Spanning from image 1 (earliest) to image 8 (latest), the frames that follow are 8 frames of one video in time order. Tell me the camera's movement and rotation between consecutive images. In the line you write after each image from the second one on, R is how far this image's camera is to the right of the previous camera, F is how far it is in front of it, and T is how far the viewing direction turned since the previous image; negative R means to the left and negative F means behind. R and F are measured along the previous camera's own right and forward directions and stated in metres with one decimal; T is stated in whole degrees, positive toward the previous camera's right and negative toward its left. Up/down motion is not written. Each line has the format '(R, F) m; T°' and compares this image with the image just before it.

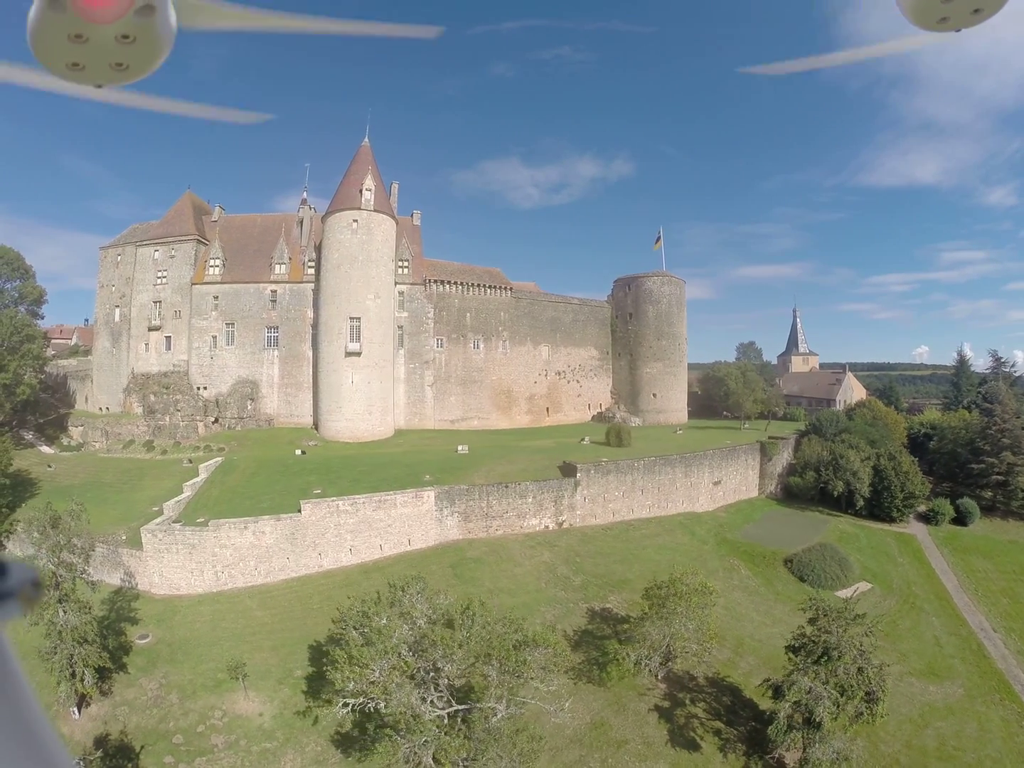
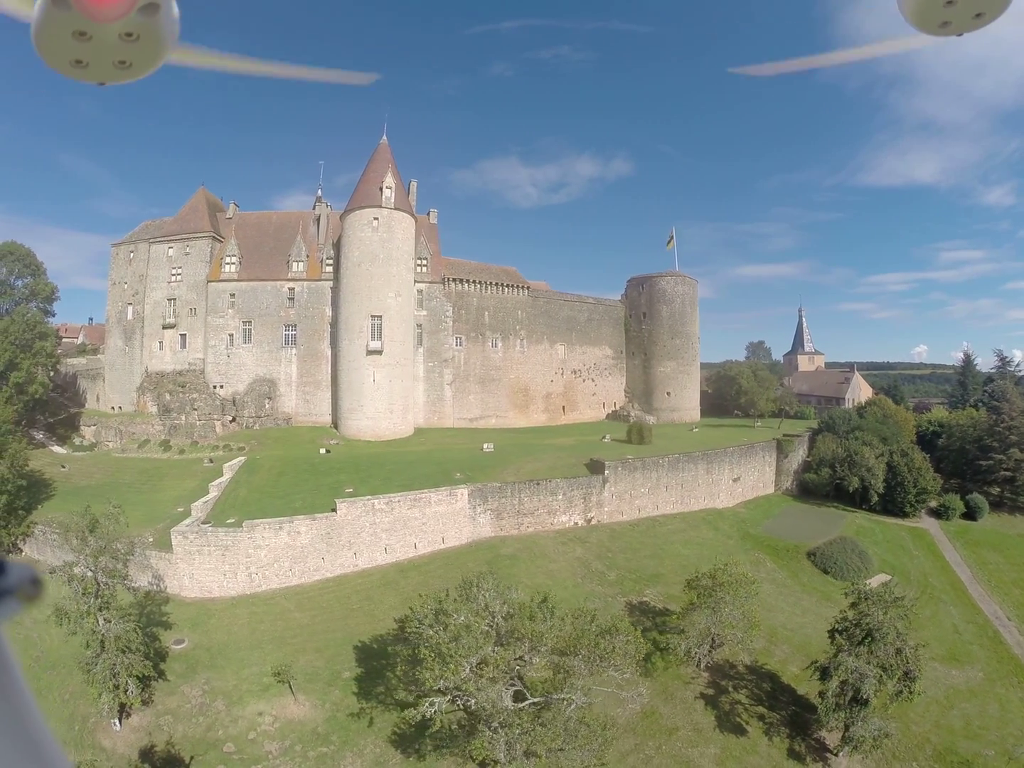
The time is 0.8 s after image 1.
(-1.8, -0.2) m; +2°
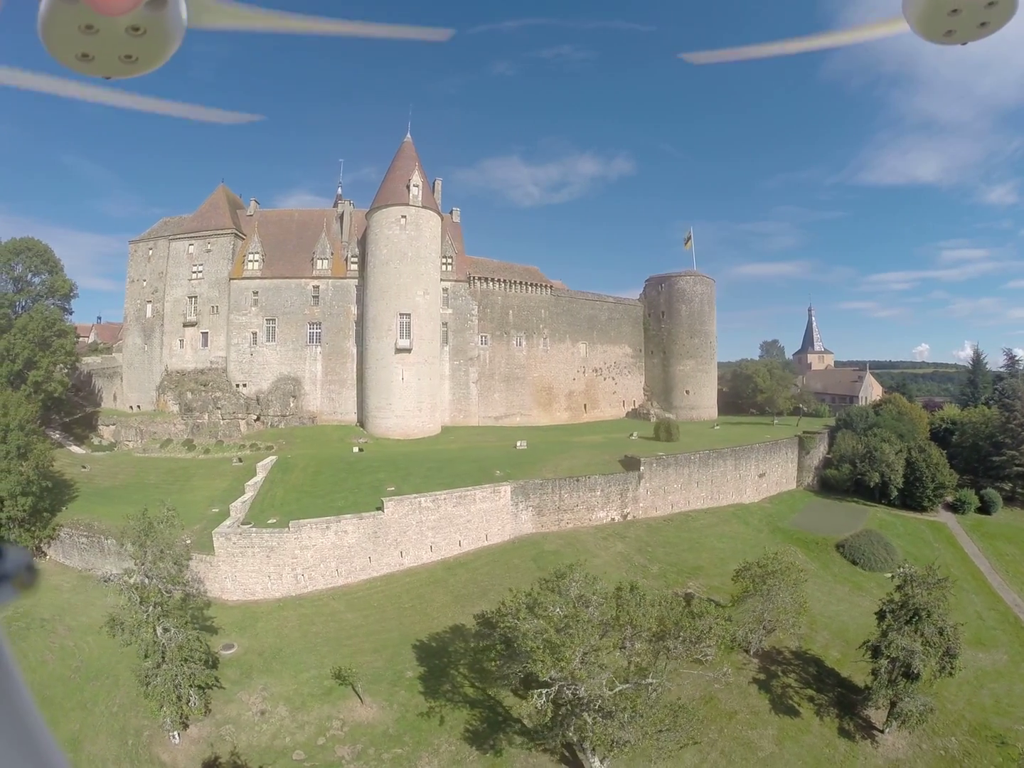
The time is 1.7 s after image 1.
(-2.2, -0.1) m; +2°
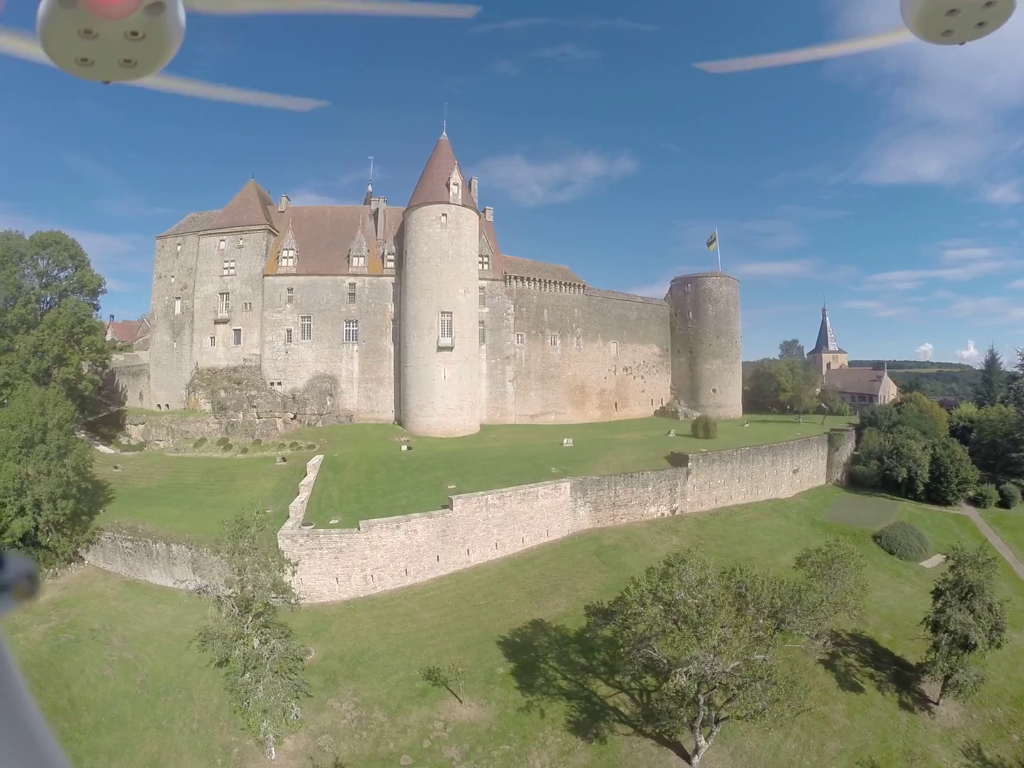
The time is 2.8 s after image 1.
(-3.2, -0.1) m; +2°
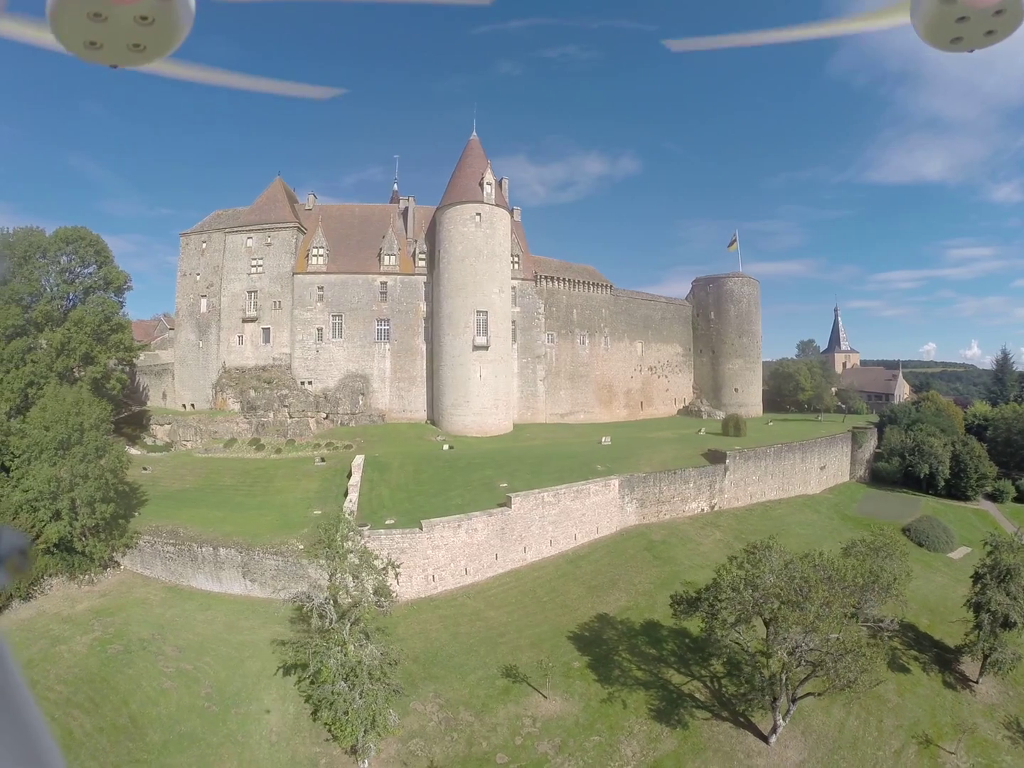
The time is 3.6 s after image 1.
(-2.7, 0.0) m; +2°
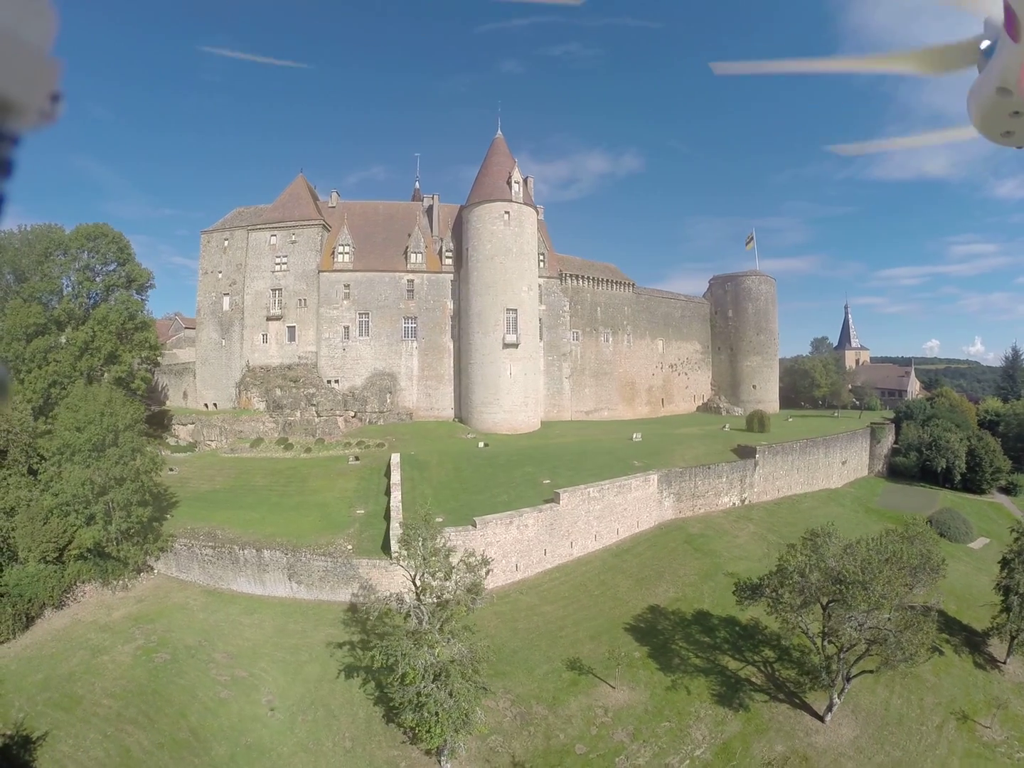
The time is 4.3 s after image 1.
(-2.2, 0.0) m; +2°
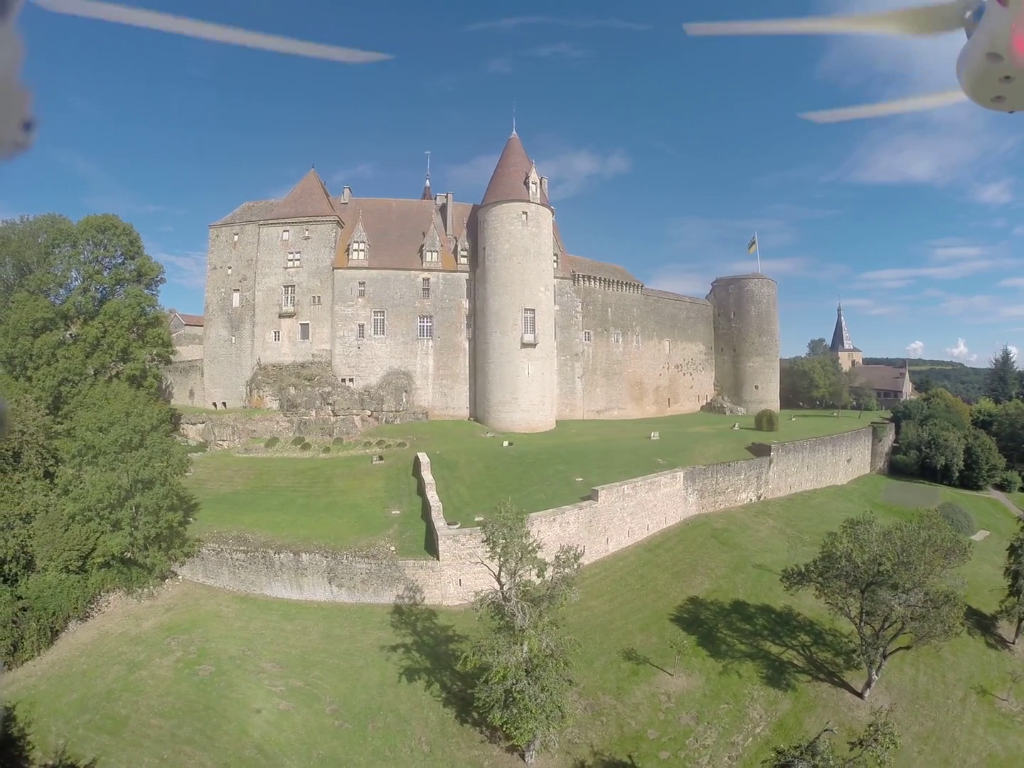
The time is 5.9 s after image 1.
(-2.3, -0.1) m; +3°
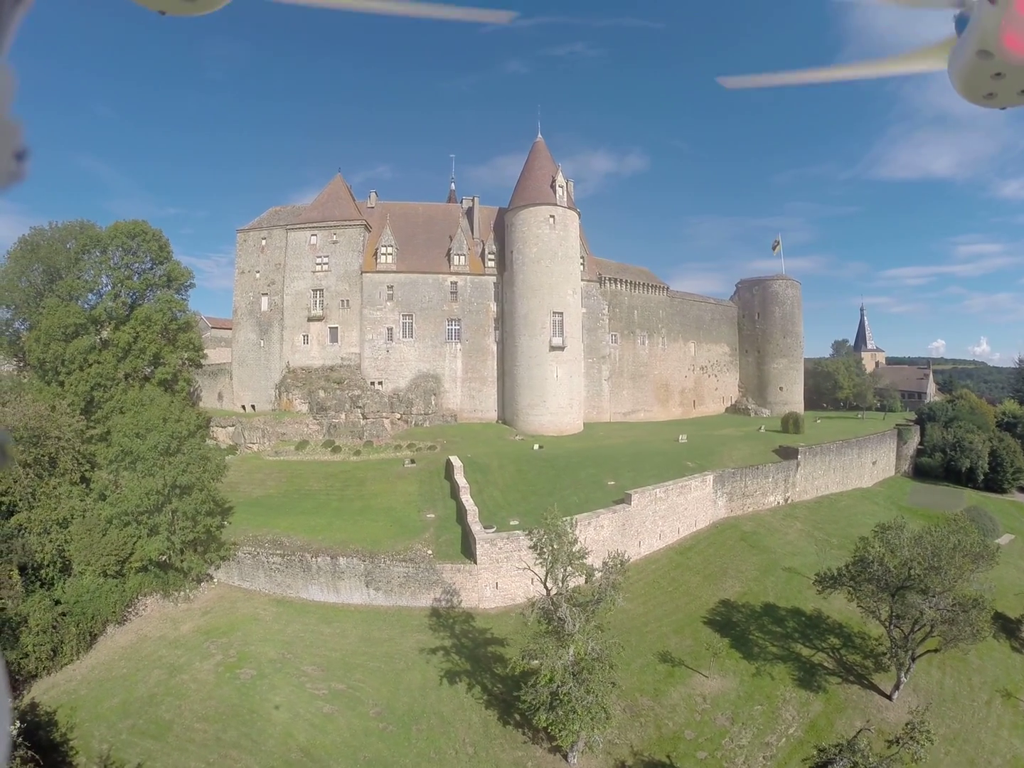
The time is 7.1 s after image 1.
(-1.1, 0.0) m; -1°
